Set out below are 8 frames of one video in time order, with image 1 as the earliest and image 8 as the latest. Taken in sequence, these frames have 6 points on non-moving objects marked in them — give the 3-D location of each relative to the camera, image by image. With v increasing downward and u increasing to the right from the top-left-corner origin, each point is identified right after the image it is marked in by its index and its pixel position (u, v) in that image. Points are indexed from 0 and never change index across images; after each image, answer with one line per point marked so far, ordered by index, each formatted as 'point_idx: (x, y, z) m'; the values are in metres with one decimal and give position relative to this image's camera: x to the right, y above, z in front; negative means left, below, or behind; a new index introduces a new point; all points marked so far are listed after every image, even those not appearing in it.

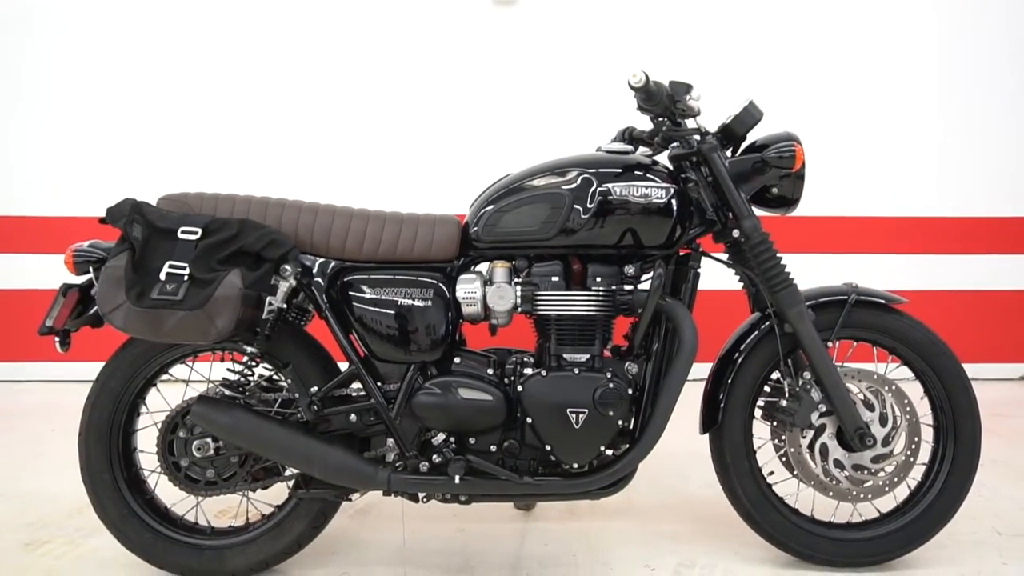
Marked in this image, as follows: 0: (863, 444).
0: (+0.8, -0.3, +1.8) m
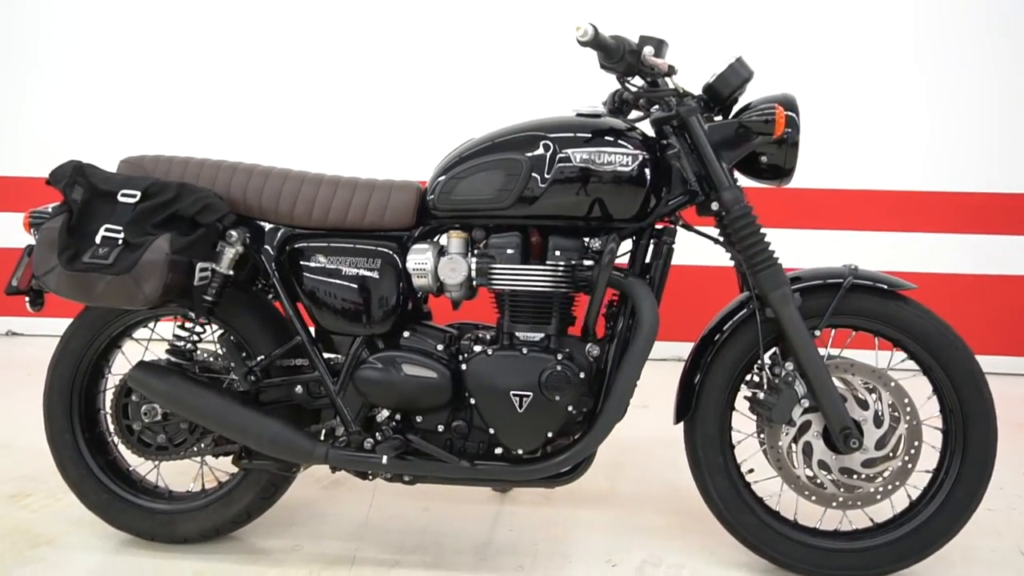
0: (+0.7, -0.3, +1.6) m
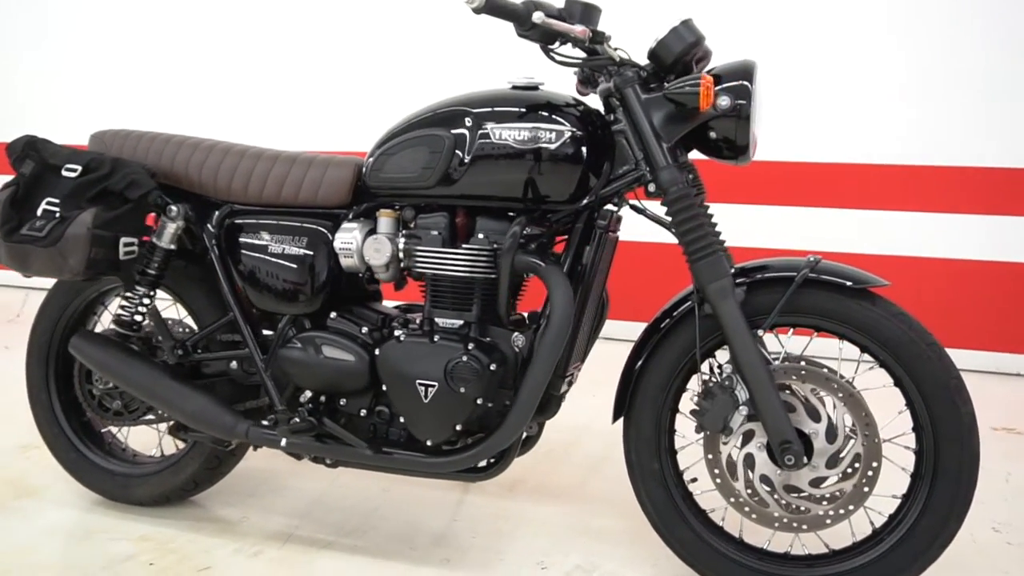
0: (+0.5, -0.3, +1.4) m
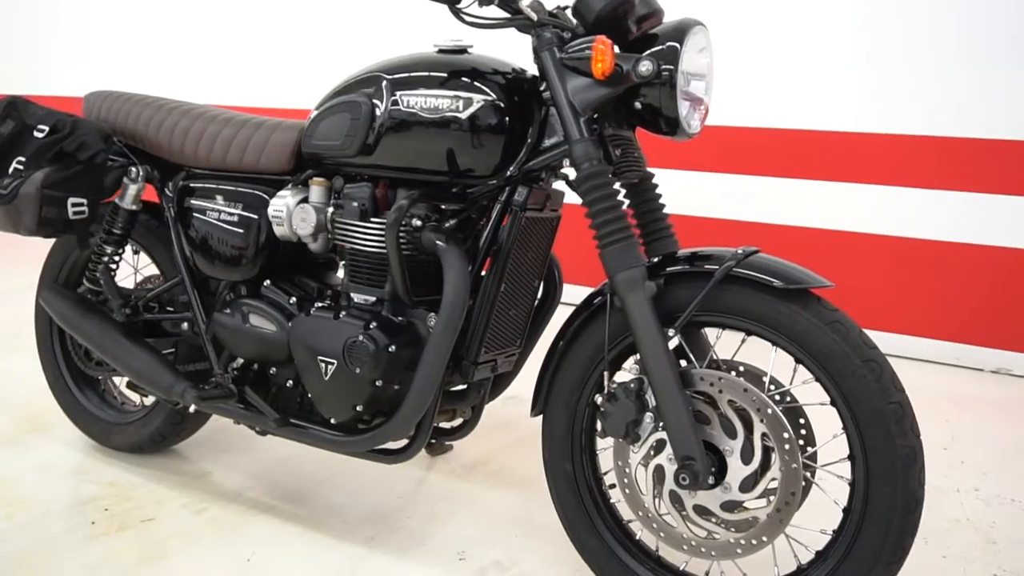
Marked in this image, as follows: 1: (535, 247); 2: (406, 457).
0: (+0.3, -0.3, +1.2) m
1: (0.0, +0.1, +1.5) m
2: (-0.2, -0.3, +1.5) m
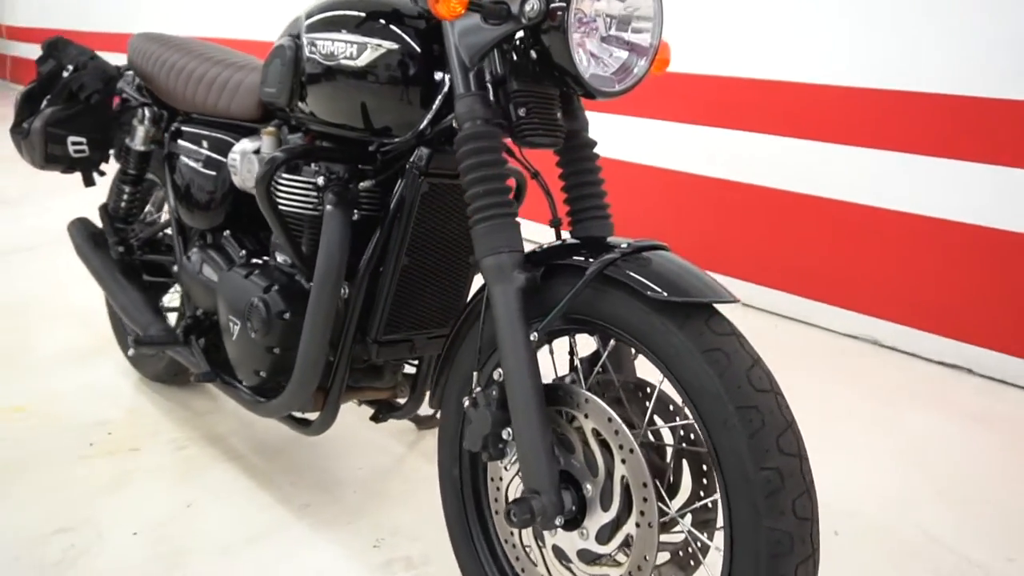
0: (0.0, -0.3, +1.0) m
1: (-0.1, +0.1, +1.3) m
2: (-0.3, -0.2, +1.4) m
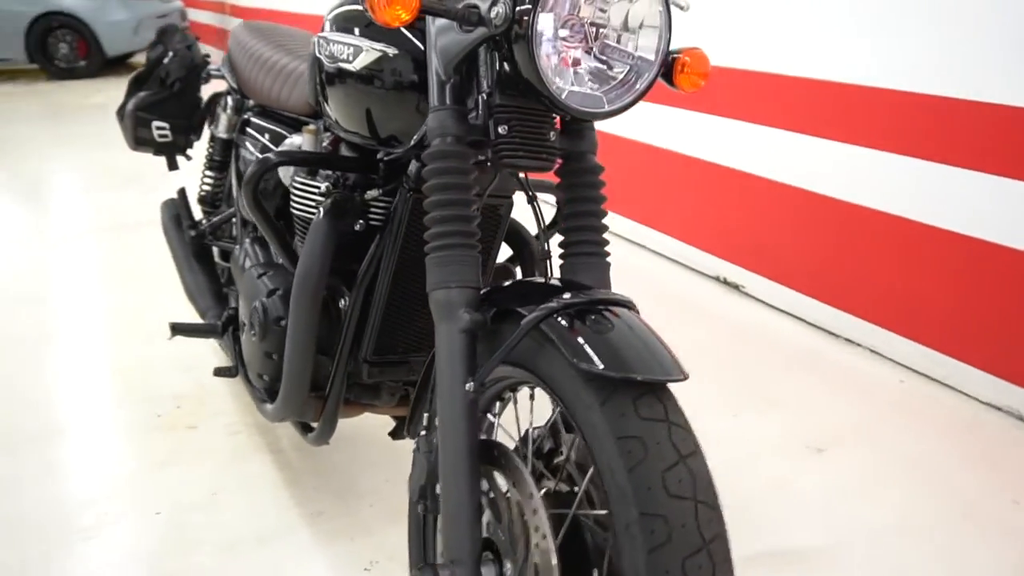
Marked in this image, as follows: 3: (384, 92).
0: (-0.1, -0.3, +0.9) m
1: (-0.1, +0.1, +1.2) m
2: (-0.3, -0.3, +1.4) m
3: (-0.2, +0.3, +1.2) m
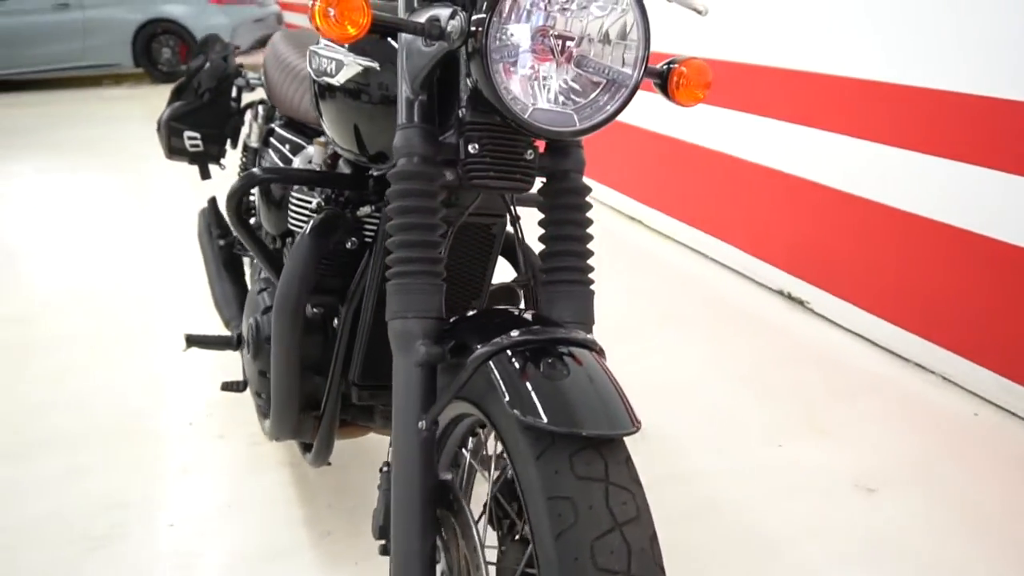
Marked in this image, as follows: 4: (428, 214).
0: (-0.1, -0.4, +0.8) m
1: (-0.1, 0.0, +1.1) m
2: (-0.3, -0.3, +1.3) m
3: (-0.2, +0.3, +1.1) m
4: (-0.1, +0.1, +0.9) m
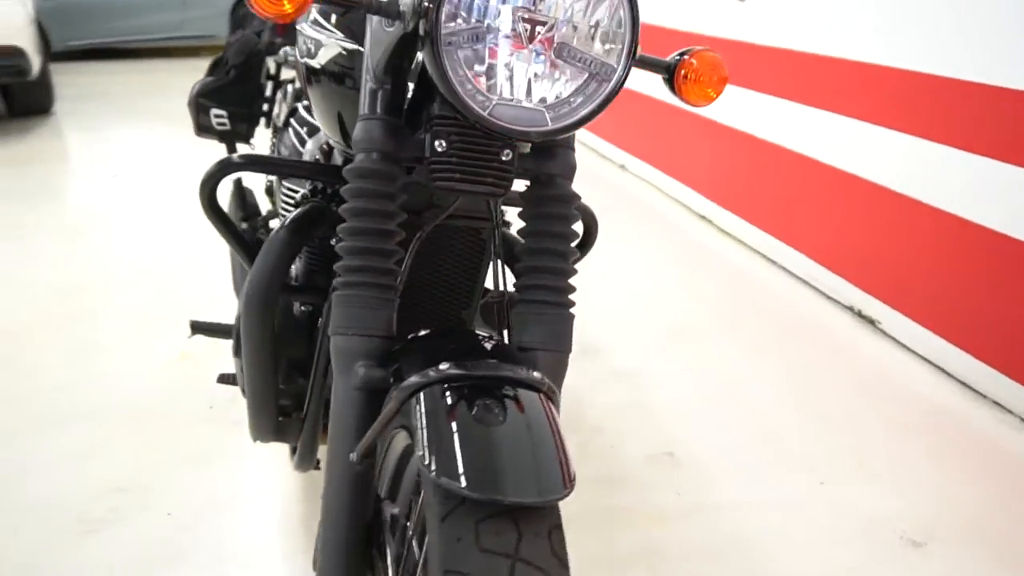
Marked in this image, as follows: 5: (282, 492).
0: (-0.2, -0.4, +0.7) m
1: (-0.1, 0.0, +1.0) m
2: (-0.3, -0.3, +1.3) m
3: (-0.2, +0.3, +1.0) m
4: (-0.1, +0.1, +0.8) m
5: (-0.4, -0.4, +1.6) m
